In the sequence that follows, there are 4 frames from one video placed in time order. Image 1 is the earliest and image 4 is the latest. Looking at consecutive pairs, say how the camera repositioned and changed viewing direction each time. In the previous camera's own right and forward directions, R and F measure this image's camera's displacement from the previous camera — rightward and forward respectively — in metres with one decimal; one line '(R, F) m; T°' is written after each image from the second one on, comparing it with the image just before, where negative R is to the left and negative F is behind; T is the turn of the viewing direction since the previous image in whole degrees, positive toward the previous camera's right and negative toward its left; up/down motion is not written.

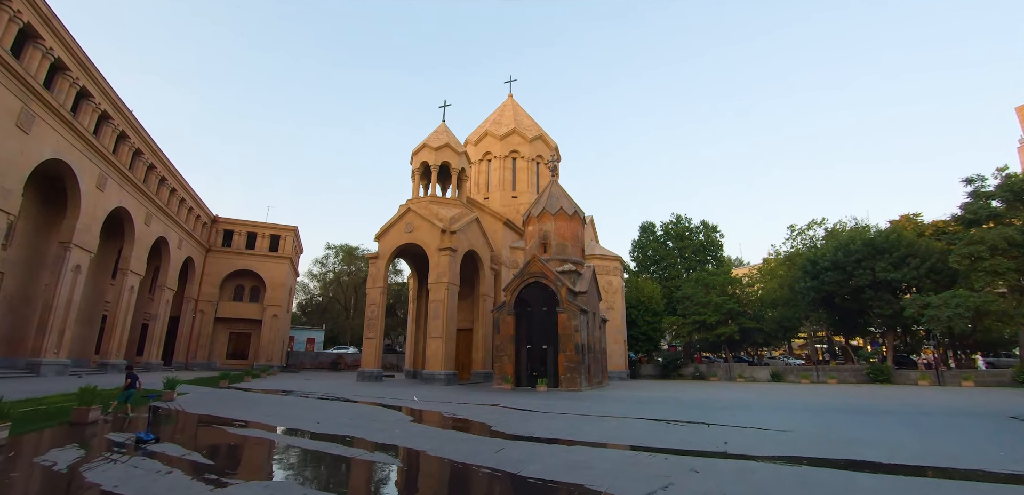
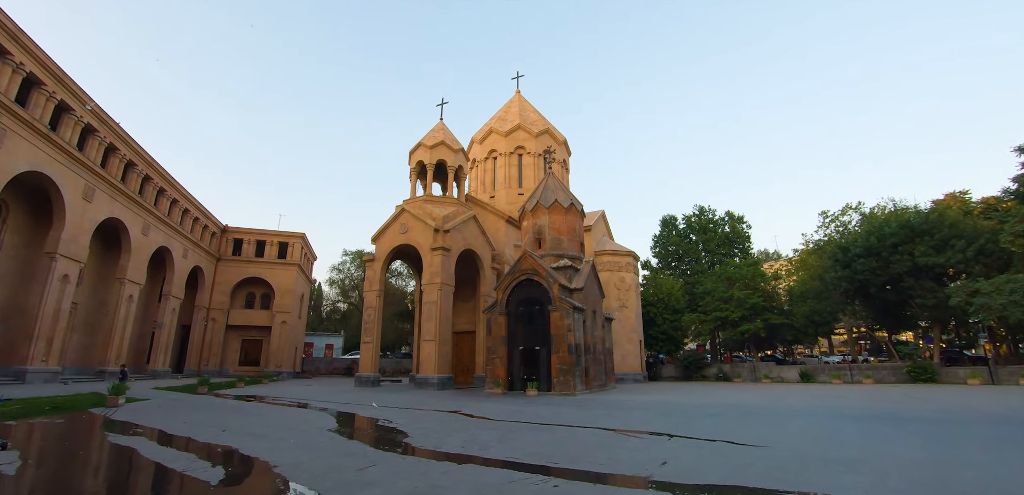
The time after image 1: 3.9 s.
(+1.9, +1.1) m; -5°
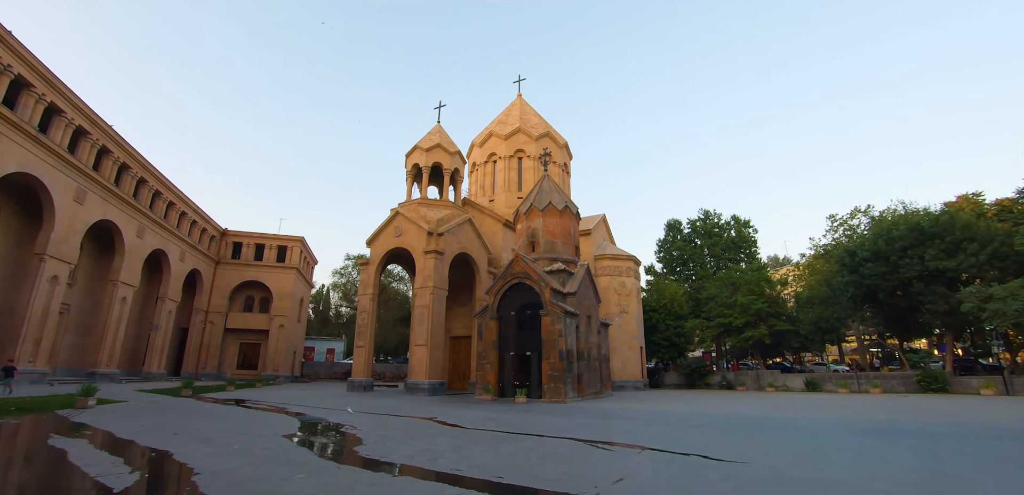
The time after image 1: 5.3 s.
(+0.8, +0.4) m; -1°
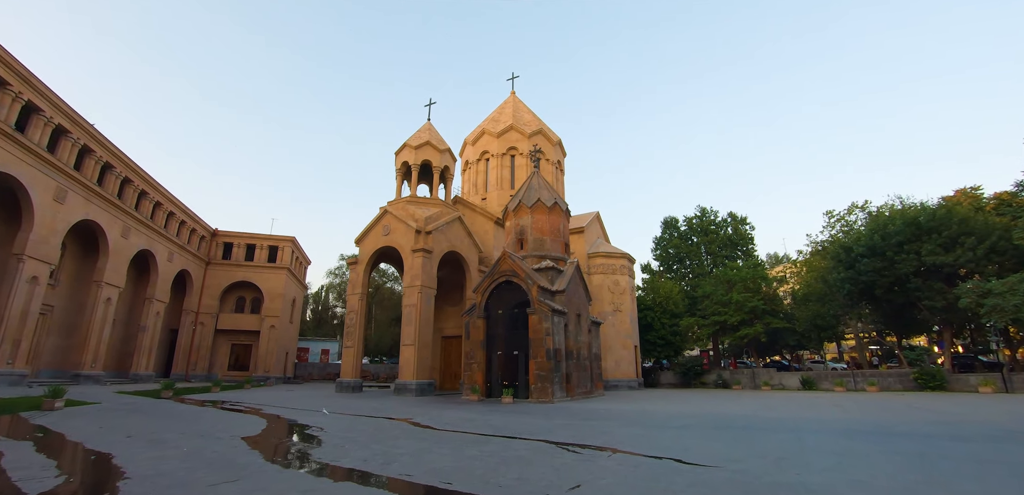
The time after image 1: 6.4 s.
(+0.6, +0.3) m; 0°
